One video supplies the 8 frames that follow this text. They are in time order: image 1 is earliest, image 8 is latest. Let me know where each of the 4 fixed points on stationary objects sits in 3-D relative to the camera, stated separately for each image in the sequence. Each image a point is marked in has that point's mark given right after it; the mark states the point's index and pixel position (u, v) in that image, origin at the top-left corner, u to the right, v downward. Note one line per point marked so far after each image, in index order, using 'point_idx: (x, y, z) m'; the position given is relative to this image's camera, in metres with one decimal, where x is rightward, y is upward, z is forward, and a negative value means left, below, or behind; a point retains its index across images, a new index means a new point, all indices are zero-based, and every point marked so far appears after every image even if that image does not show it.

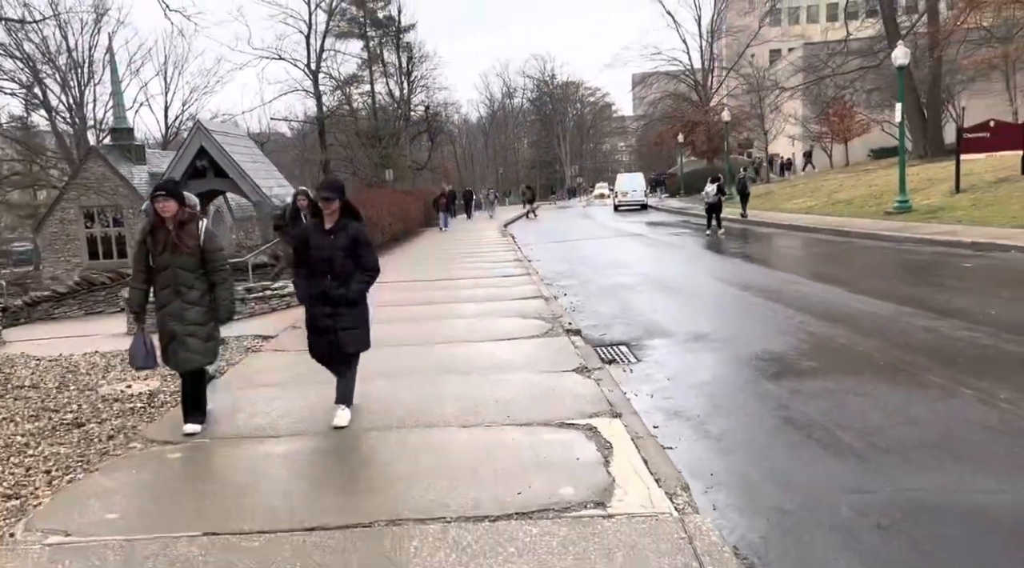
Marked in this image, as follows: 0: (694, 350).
0: (+1.8, -0.6, +7.7) m
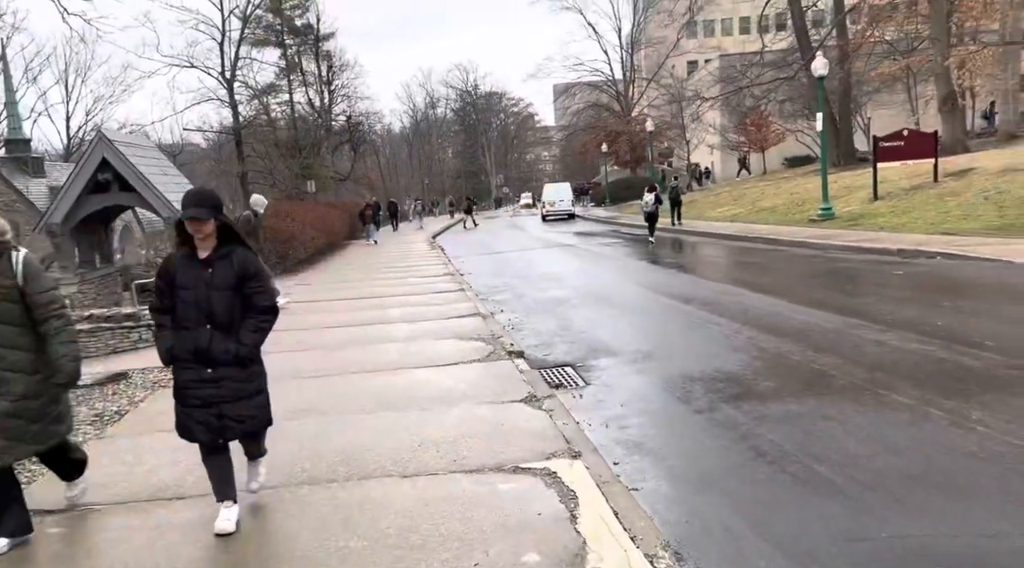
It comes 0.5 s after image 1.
0: (+1.2, -0.8, +7.3) m
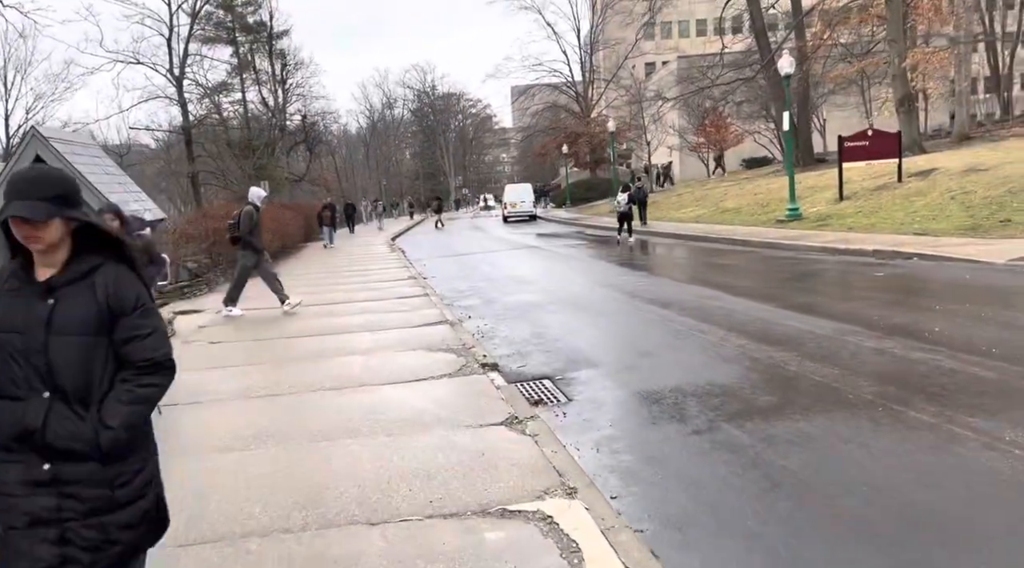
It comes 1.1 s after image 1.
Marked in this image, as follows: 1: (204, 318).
0: (+1.0, -0.8, +6.7) m
1: (-4.3, -0.5, +11.1) m
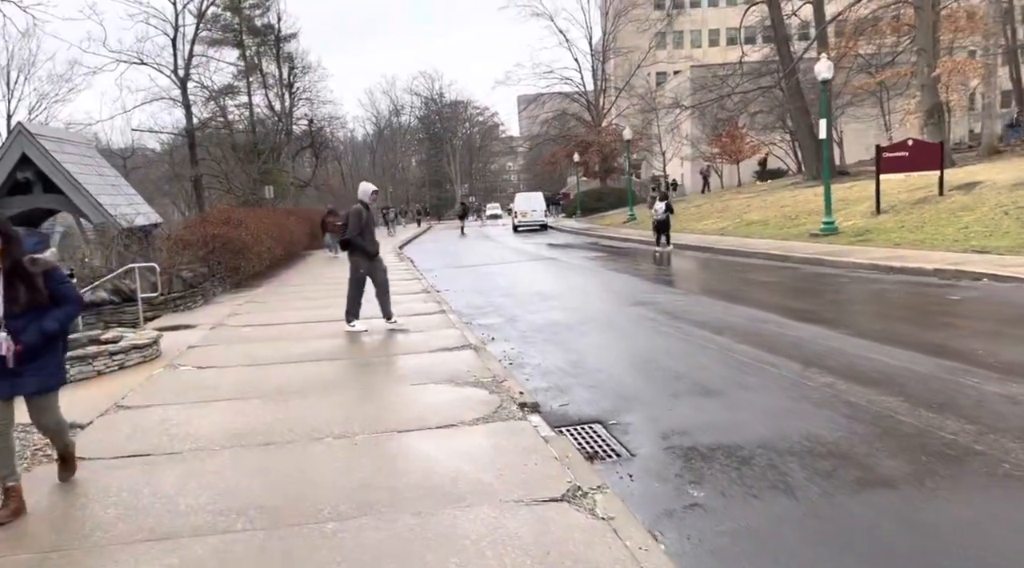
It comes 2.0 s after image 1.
0: (+1.3, -1.0, +5.5) m
1: (-3.9, -0.7, +9.9) m
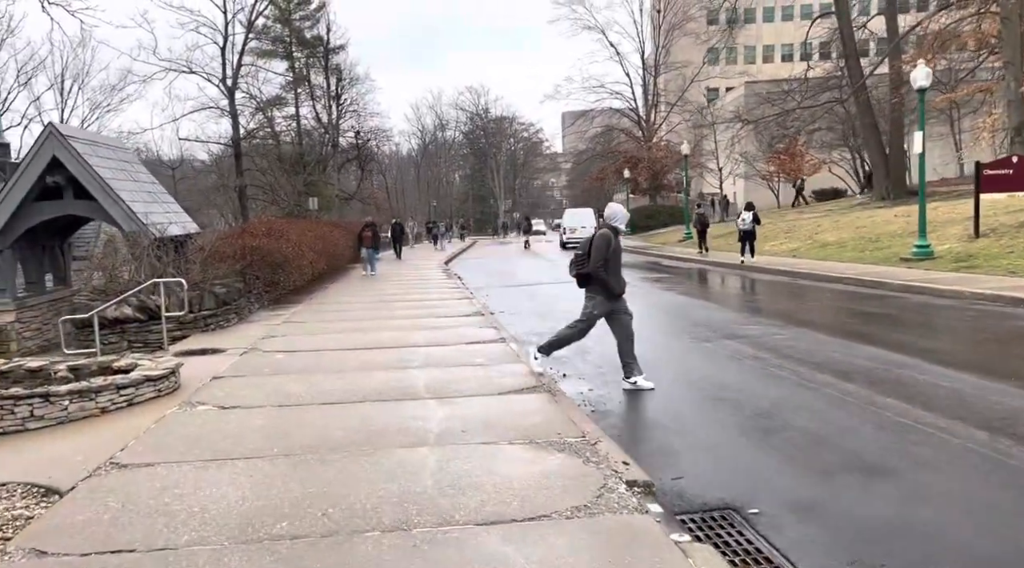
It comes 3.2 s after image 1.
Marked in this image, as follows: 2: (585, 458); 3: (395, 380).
0: (+1.9, -1.3, +3.9) m
1: (-3.1, -0.9, +8.6) m
2: (+0.5, -1.1, +4.9) m
3: (-1.1, -0.9, +7.7) m
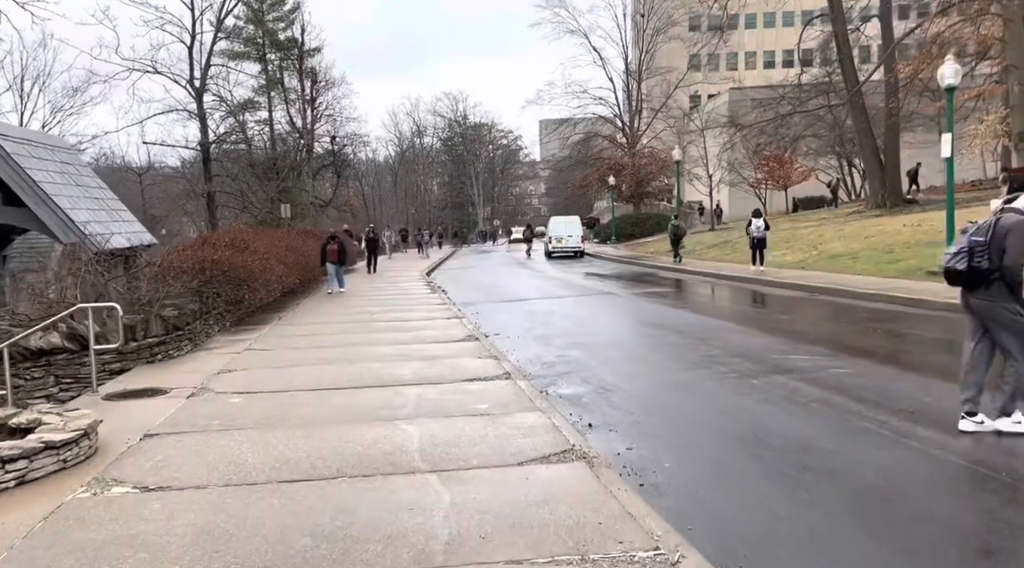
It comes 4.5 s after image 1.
0: (+2.1, -1.5, +2.3) m
1: (-3.0, -1.1, +6.8) m
2: (+0.7, -1.3, +3.2) m
3: (-1.0, -1.1, +6.0) m
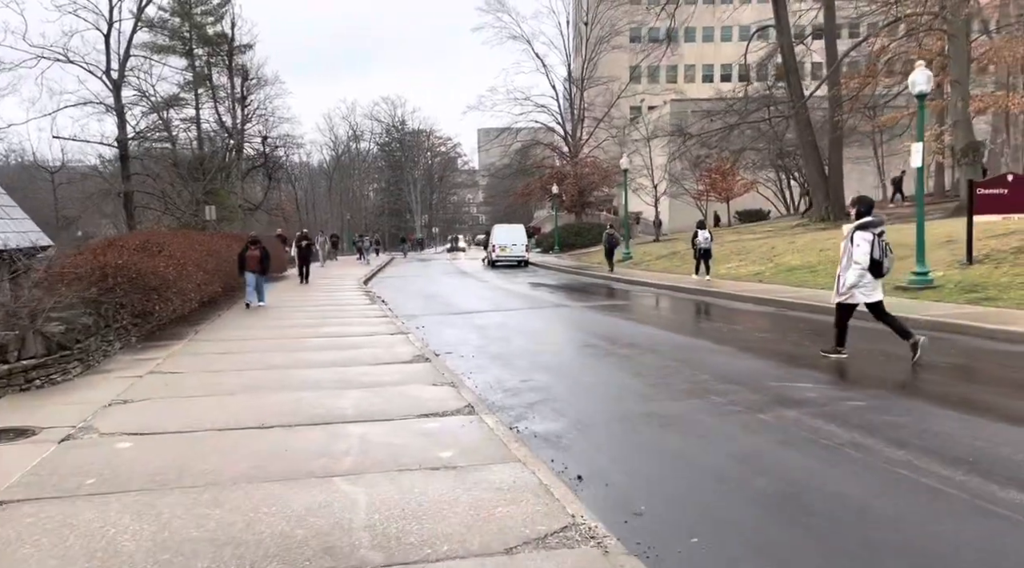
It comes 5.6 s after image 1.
0: (+2.3, -1.5, +1.1) m
1: (-3.2, -1.2, +5.2) m
2: (+0.8, -1.4, +1.9) m
3: (-1.1, -1.2, +4.5) m
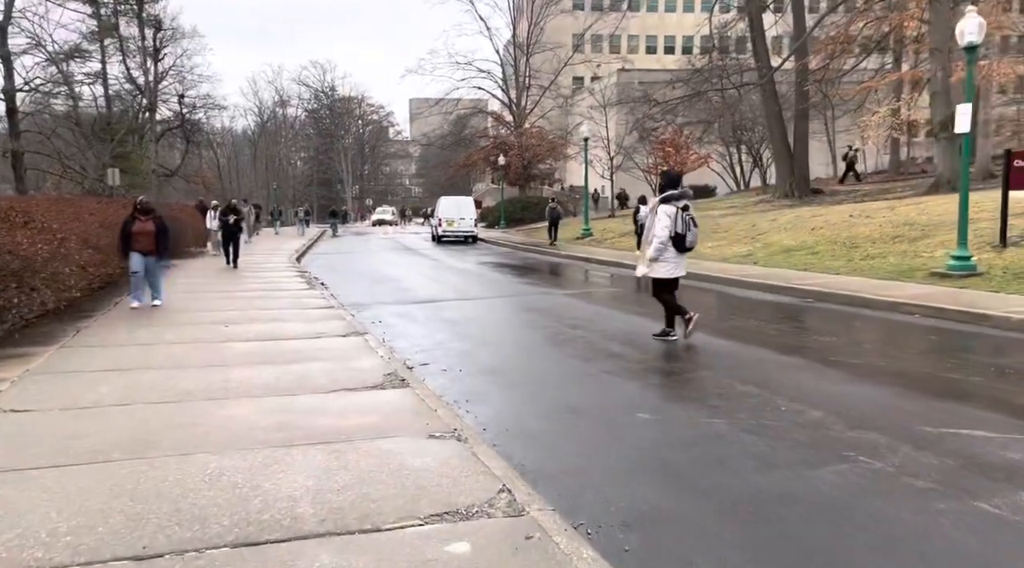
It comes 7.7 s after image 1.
0: (+3.1, -1.8, -1.5) m
1: (-2.7, -1.3, +2.1) m
2: (+1.5, -1.6, -0.8) m
3: (-0.6, -1.3, +1.6) m
